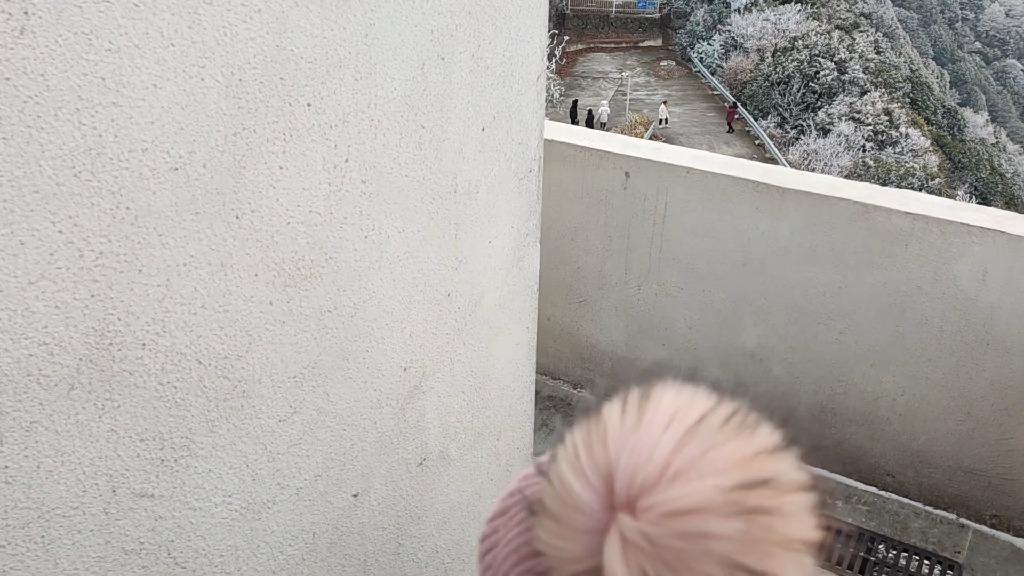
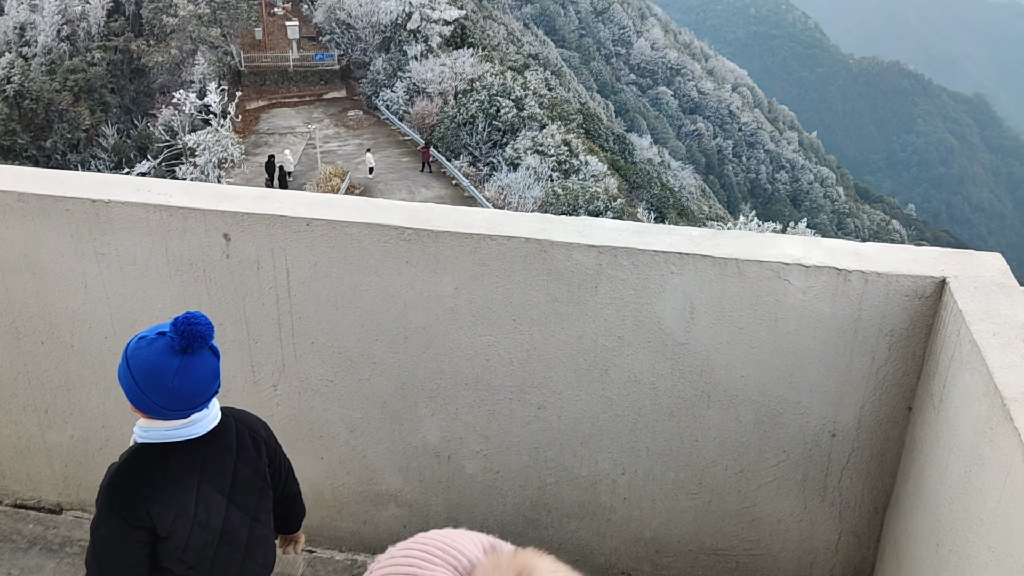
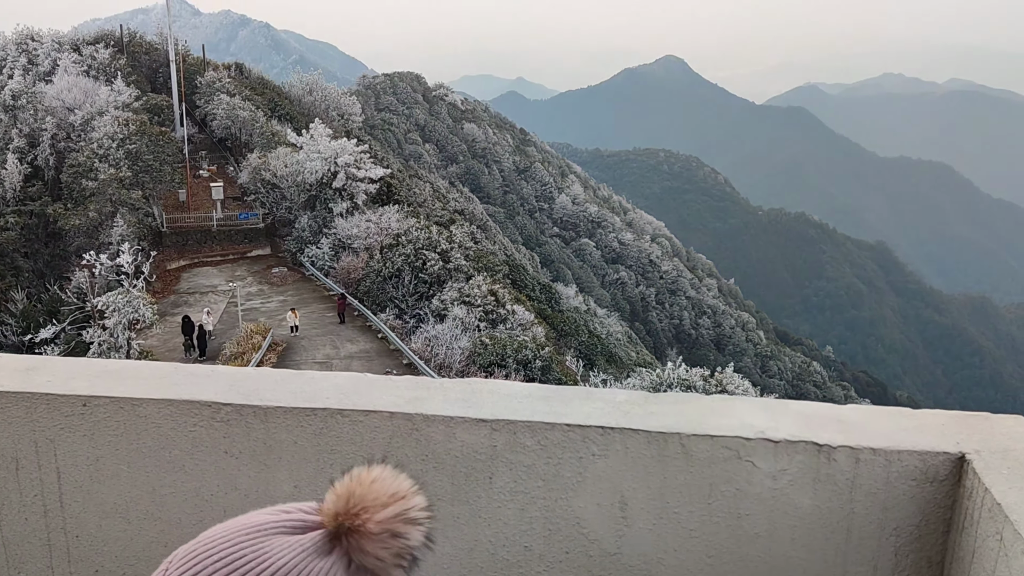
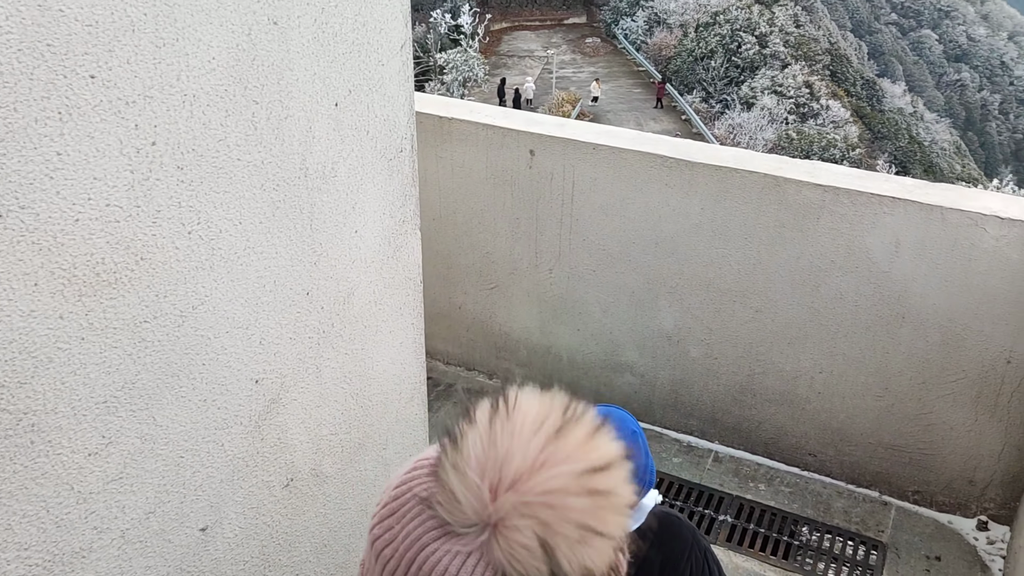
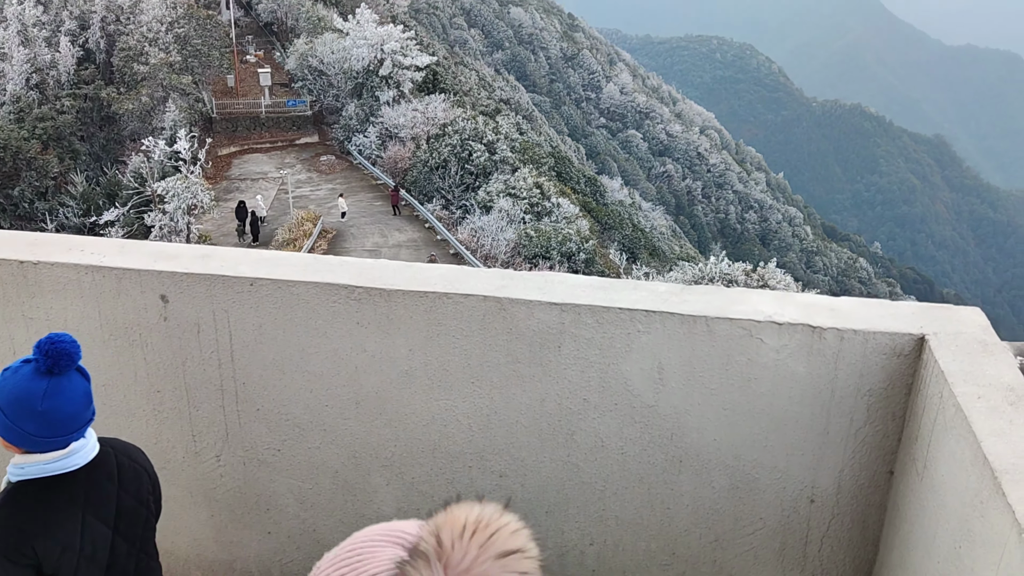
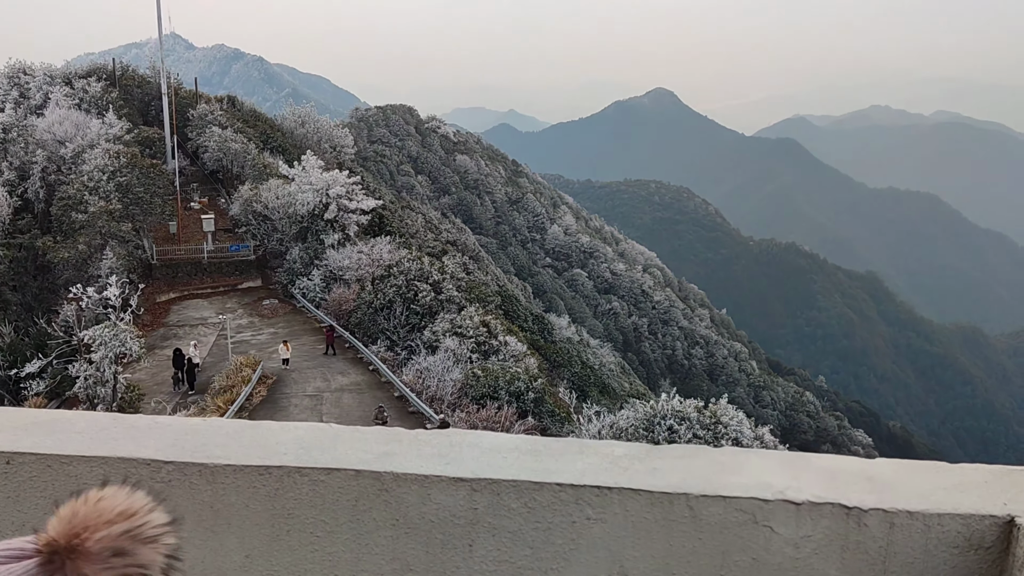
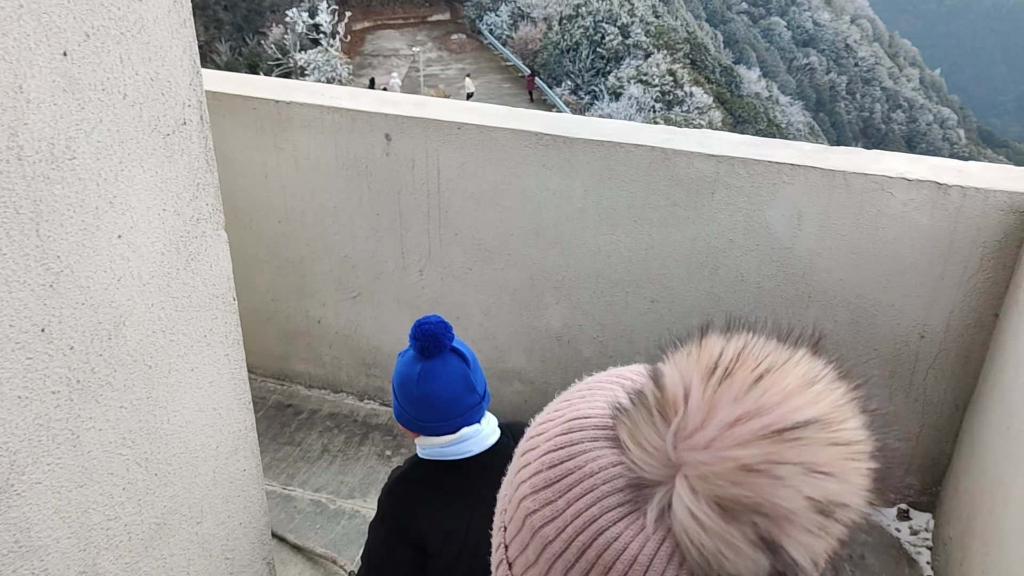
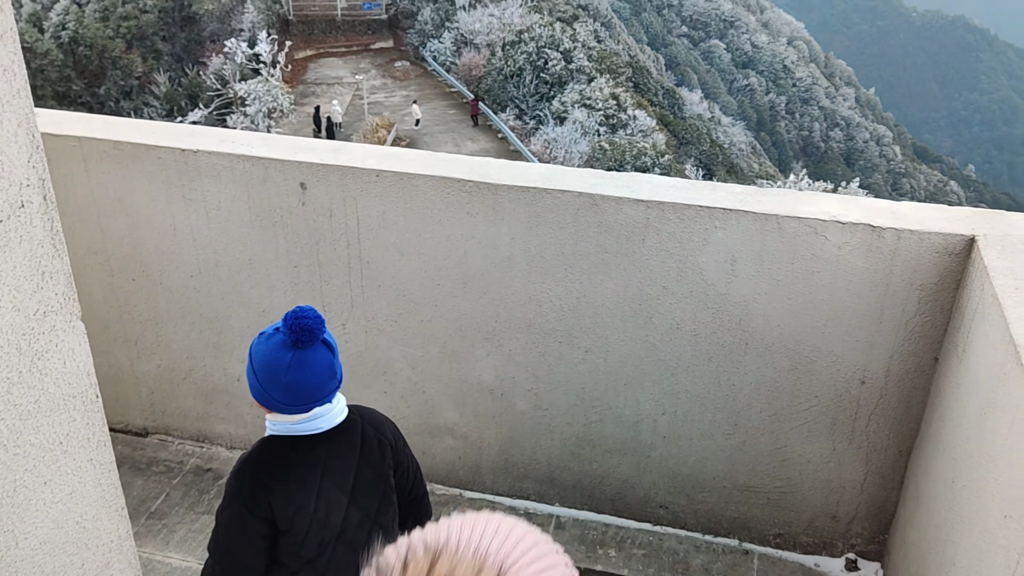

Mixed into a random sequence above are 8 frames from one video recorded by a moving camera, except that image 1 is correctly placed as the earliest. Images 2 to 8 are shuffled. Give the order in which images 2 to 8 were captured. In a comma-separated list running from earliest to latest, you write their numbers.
4, 7, 8, 2, 5, 3, 6
